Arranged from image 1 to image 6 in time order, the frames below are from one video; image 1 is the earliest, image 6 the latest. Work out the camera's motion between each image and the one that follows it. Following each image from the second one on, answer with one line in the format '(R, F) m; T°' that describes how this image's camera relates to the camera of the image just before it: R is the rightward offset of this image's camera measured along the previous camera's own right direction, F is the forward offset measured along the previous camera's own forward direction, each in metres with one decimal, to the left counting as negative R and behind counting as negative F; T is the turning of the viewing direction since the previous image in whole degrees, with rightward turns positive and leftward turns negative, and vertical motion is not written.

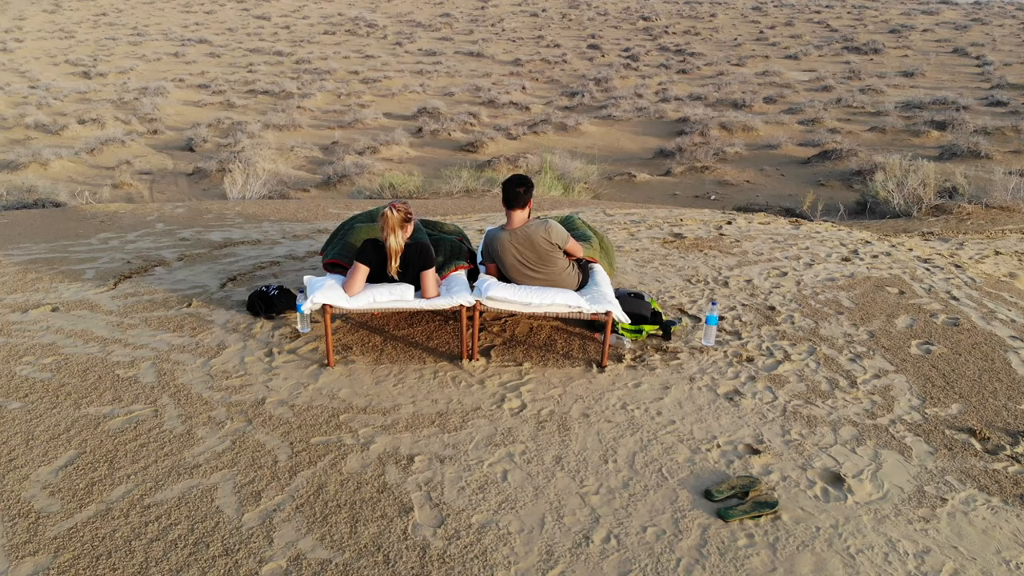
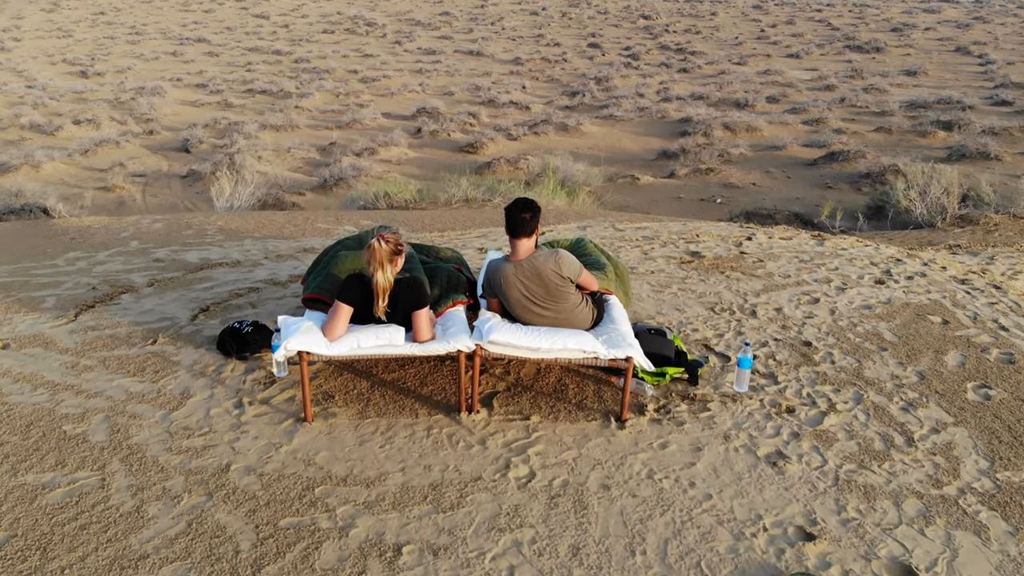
(0.0, +0.3) m; 0°
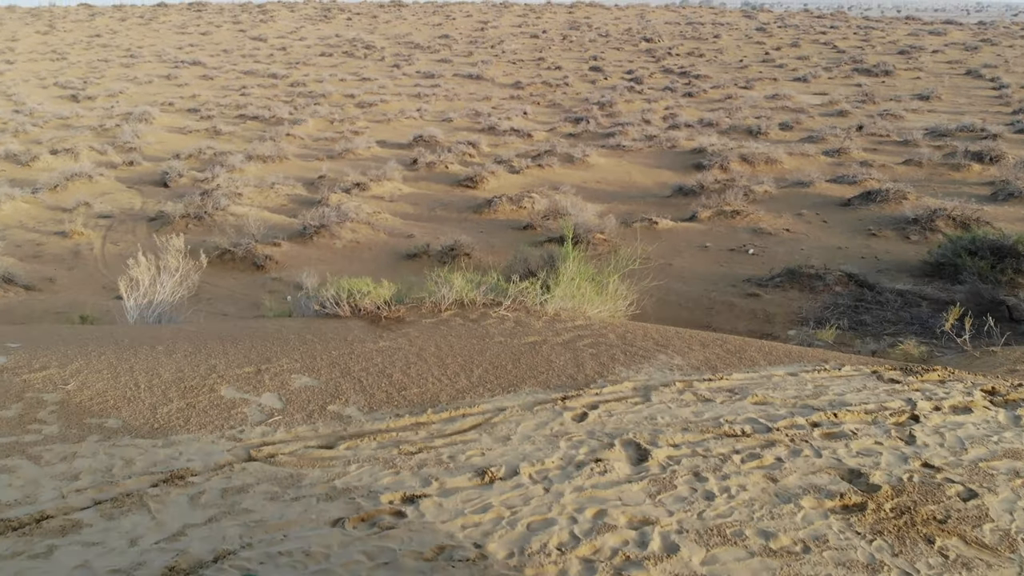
(0.0, +1.2) m; 0°
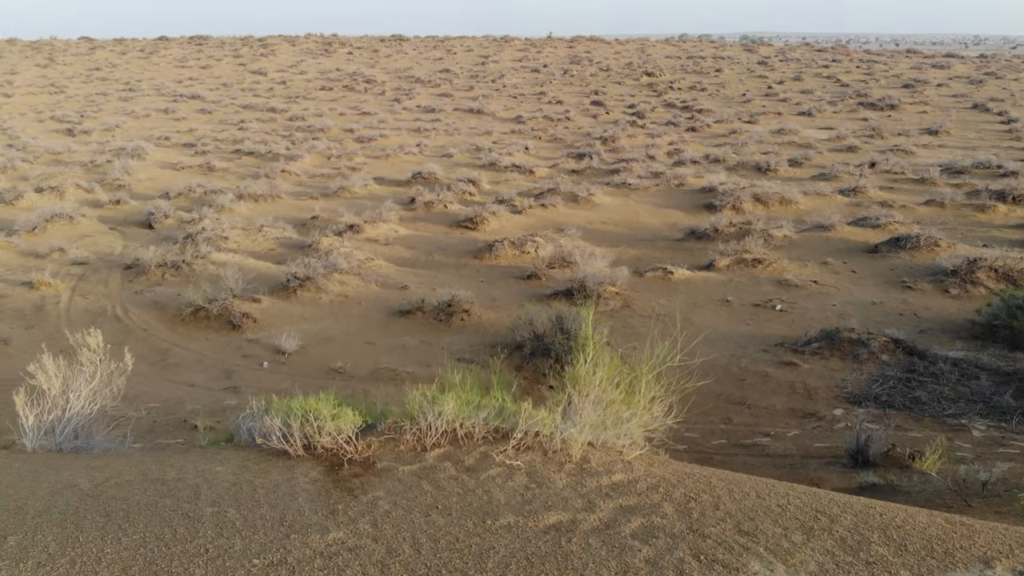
(0.0, +0.8) m; 0°
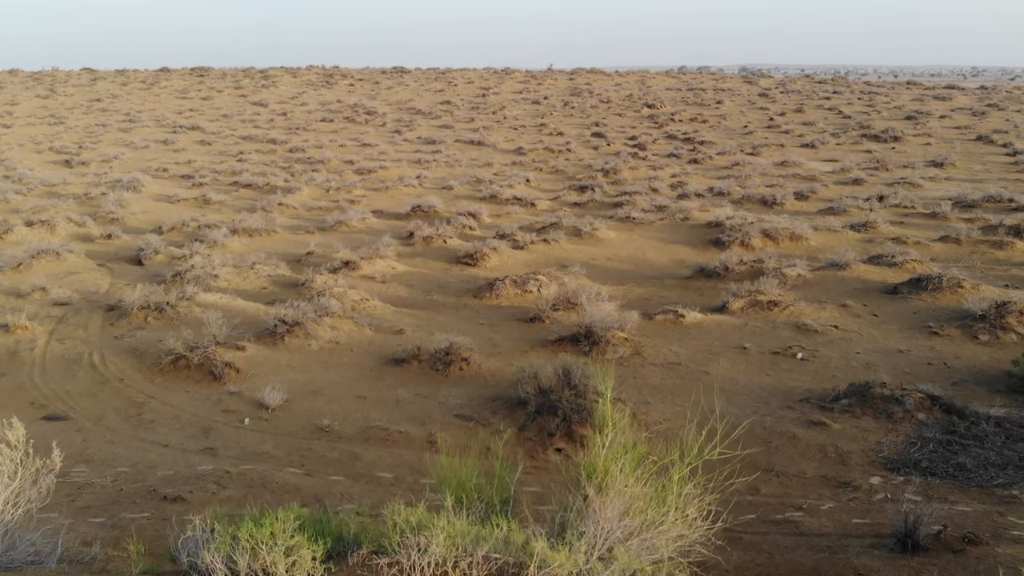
(0.0, +0.5) m; 0°
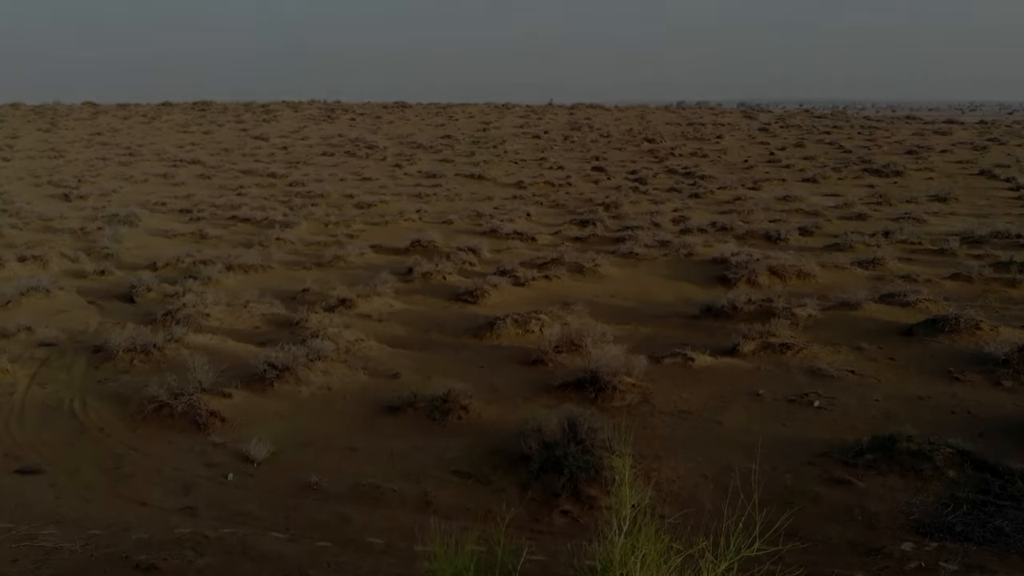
(0.0, +0.4) m; 0°
